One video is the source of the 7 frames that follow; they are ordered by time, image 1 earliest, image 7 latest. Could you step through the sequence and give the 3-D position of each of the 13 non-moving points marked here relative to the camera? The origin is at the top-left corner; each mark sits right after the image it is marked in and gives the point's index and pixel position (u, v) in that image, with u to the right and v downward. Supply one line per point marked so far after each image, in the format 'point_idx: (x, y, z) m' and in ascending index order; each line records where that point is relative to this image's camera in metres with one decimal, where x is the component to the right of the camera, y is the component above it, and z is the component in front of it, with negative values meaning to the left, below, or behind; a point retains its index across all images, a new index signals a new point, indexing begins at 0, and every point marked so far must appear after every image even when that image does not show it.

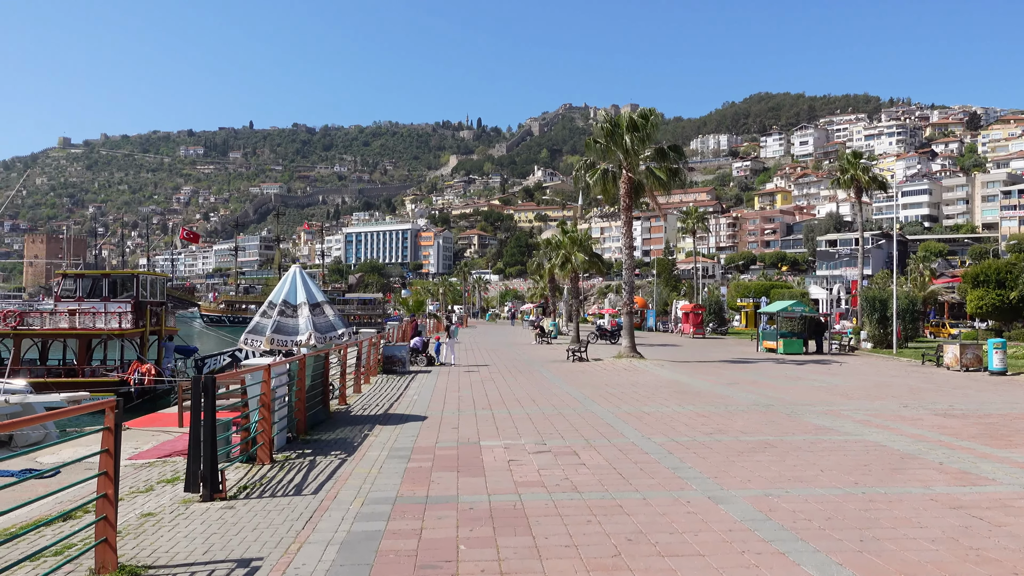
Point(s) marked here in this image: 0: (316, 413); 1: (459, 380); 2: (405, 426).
0: (-3.0, -1.9, +11.2) m
1: (-1.4, -2.3, +18.7) m
2: (-1.6, -2.1, +11.1) m
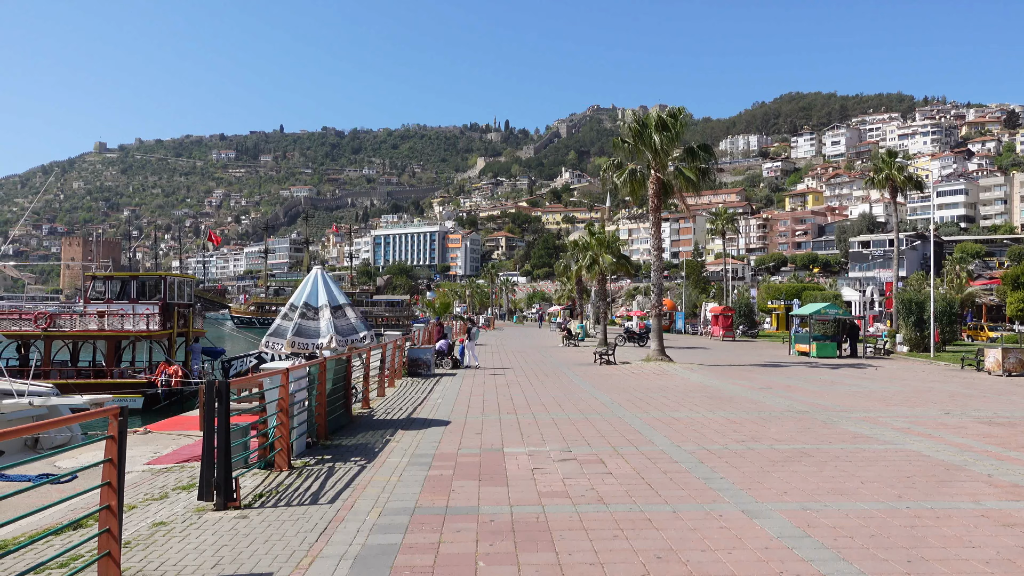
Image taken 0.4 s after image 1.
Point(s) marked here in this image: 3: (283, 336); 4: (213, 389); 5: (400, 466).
0: (-2.6, -1.9, +11.0) m
1: (-0.7, -2.4, +18.5) m
2: (-1.2, -2.1, +10.8) m
3: (-3.4, -0.7, +11.0) m
4: (-2.6, -0.9, +6.5) m
5: (-1.3, -2.0, +8.4) m
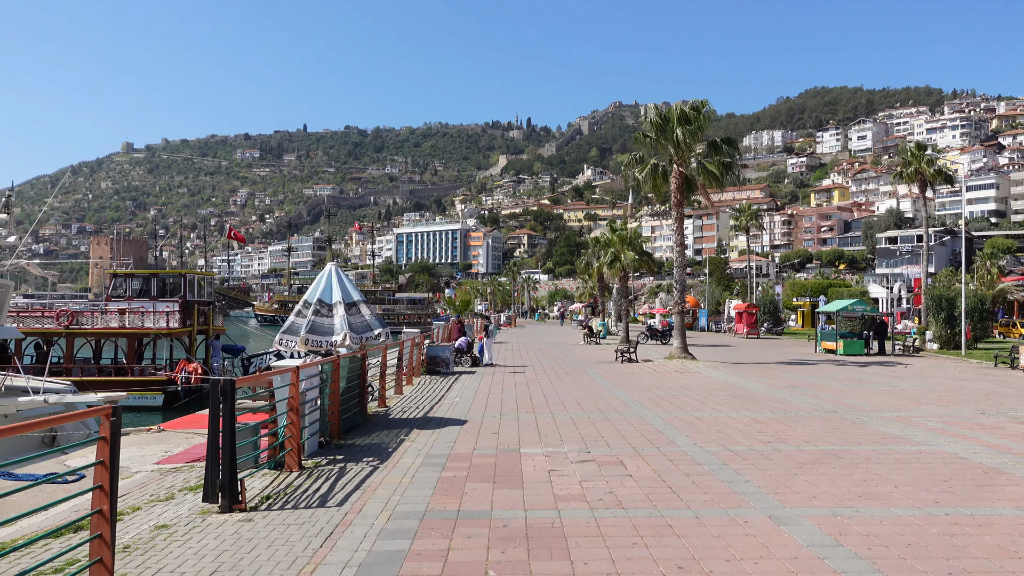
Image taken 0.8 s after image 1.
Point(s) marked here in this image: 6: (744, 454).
0: (-2.3, -1.9, +10.8) m
1: (-0.2, -2.3, +18.2) m
2: (-1.0, -2.0, +10.6) m
3: (-3.1, -0.7, +10.9) m
4: (-2.5, -0.8, +6.3) m
5: (-1.1, -2.0, +8.2) m
6: (+2.8, -2.0, +8.9) m
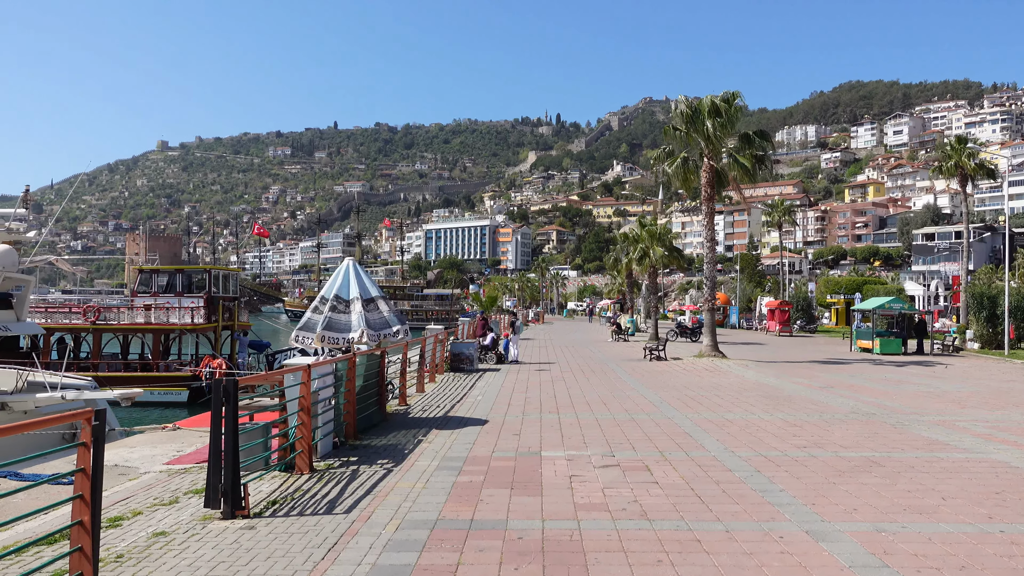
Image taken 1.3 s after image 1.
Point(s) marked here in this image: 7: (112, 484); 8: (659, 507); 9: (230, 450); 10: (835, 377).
0: (-2.0, -1.8, +10.5) m
1: (+0.4, -2.2, +17.8) m
2: (-0.7, -2.0, +10.3) m
3: (-2.8, -0.6, +10.6) m
4: (-2.3, -0.8, +6.0) m
5: (-0.9, -1.9, +7.9) m
6: (+3.0, -2.0, +8.4) m
7: (-4.0, -2.0, +7.5) m
8: (+1.3, -1.9, +6.5) m
9: (-2.3, -1.3, +6.0) m
10: (+8.1, -2.2, +18.7) m
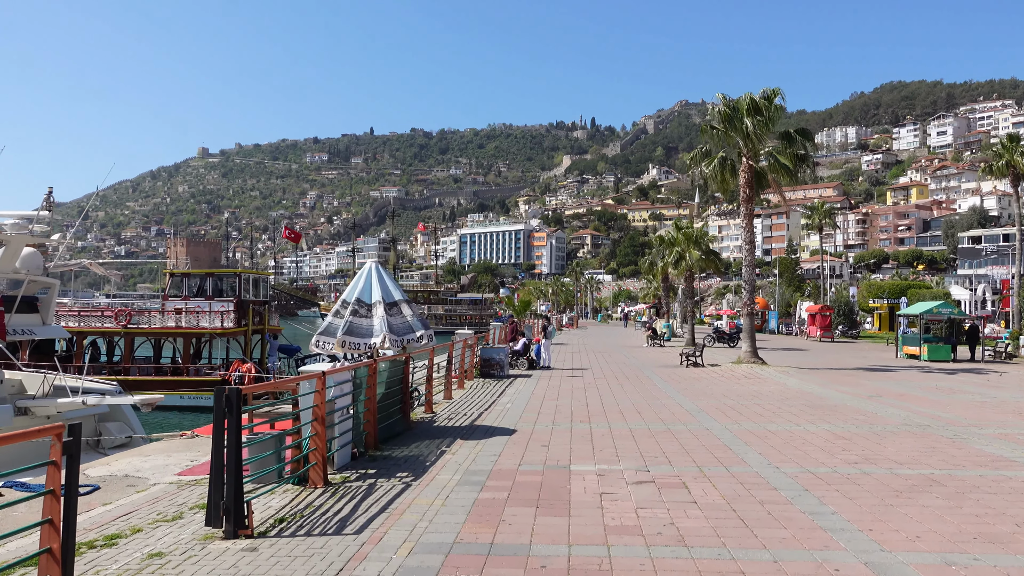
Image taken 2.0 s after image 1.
0: (-1.6, -1.9, +10.1) m
1: (+1.1, -2.3, +17.3) m
2: (-0.3, -2.0, +9.8) m
3: (-2.4, -0.6, +10.2) m
4: (-2.2, -0.8, +5.6) m
5: (-0.6, -2.0, +7.4) m
6: (+3.3, -2.0, +7.8) m
7: (-3.8, -2.0, +7.2) m
8: (+1.5, -1.9, +5.9) m
9: (-2.1, -1.3, +5.5) m
10: (+8.9, -2.3, +17.8) m
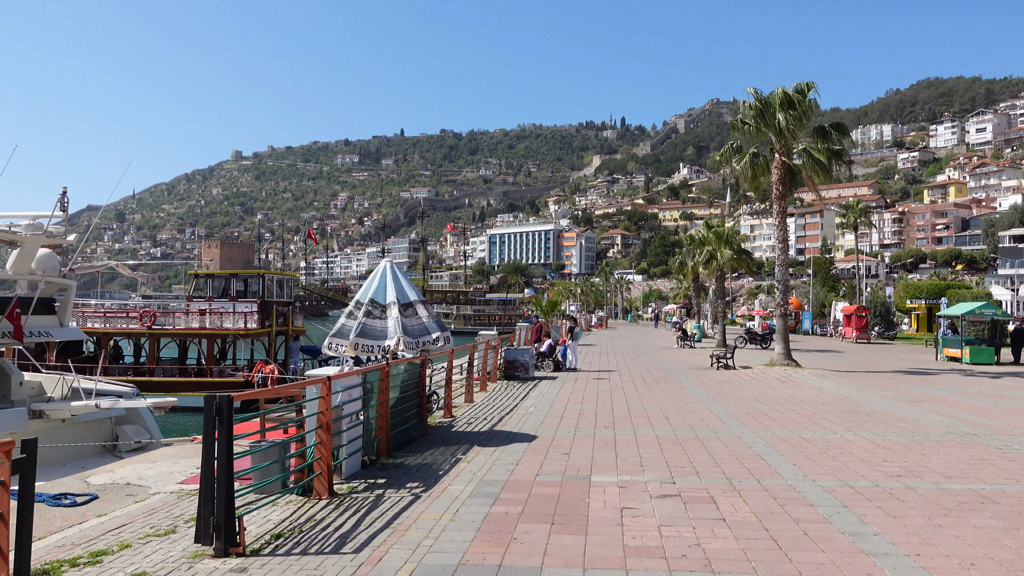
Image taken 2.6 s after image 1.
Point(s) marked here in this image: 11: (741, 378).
0: (-1.4, -1.9, +9.7) m
1: (+1.6, -2.3, +16.8) m
2: (-0.1, -2.0, +9.3) m
3: (-2.2, -0.7, +9.8) m
4: (-2.1, -0.8, +5.2) m
5: (-0.5, -2.0, +7.0) m
6: (+3.5, -2.0, +7.2) m
7: (-3.7, -2.0, +6.9) m
8: (+1.6, -1.9, +5.4) m
9: (-2.0, -1.3, +5.2) m
10: (+9.4, -2.3, +17.0) m
11: (+6.0, -2.4, +19.5) m
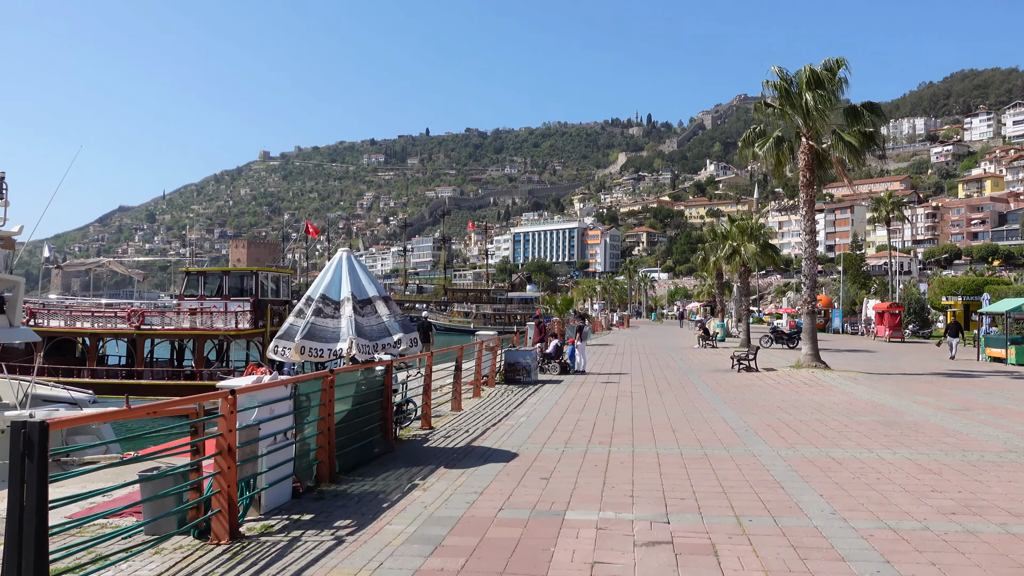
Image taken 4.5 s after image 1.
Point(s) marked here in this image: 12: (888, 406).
0: (-1.7, -1.8, +8.3) m
1: (+1.6, -2.2, +15.3) m
2: (-0.4, -2.0, +7.9) m
3: (-2.5, -0.6, +8.5) m
4: (-2.5, -0.8, +3.9) m
5: (-0.9, -1.9, +5.5) m
6: (+3.1, -1.9, +5.7) m
7: (-4.1, -2.0, +5.6) m
8: (+1.1, -1.8, +3.9) m
9: (-2.5, -1.3, +3.8) m
10: (+9.4, -2.2, +15.2) m
11: (+6.0, -2.3, +17.8) m
12: (+6.7, -2.1, +13.4) m
